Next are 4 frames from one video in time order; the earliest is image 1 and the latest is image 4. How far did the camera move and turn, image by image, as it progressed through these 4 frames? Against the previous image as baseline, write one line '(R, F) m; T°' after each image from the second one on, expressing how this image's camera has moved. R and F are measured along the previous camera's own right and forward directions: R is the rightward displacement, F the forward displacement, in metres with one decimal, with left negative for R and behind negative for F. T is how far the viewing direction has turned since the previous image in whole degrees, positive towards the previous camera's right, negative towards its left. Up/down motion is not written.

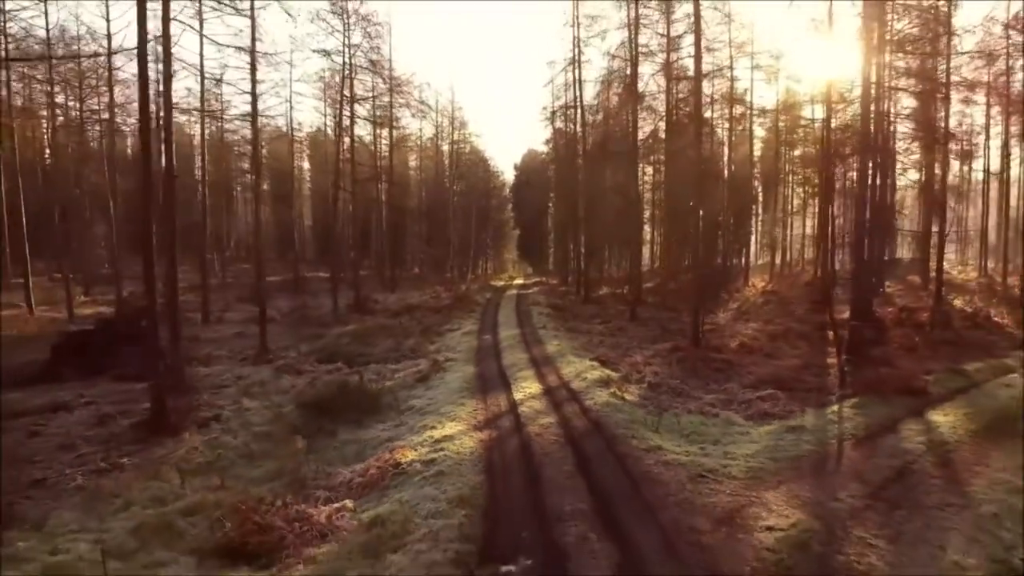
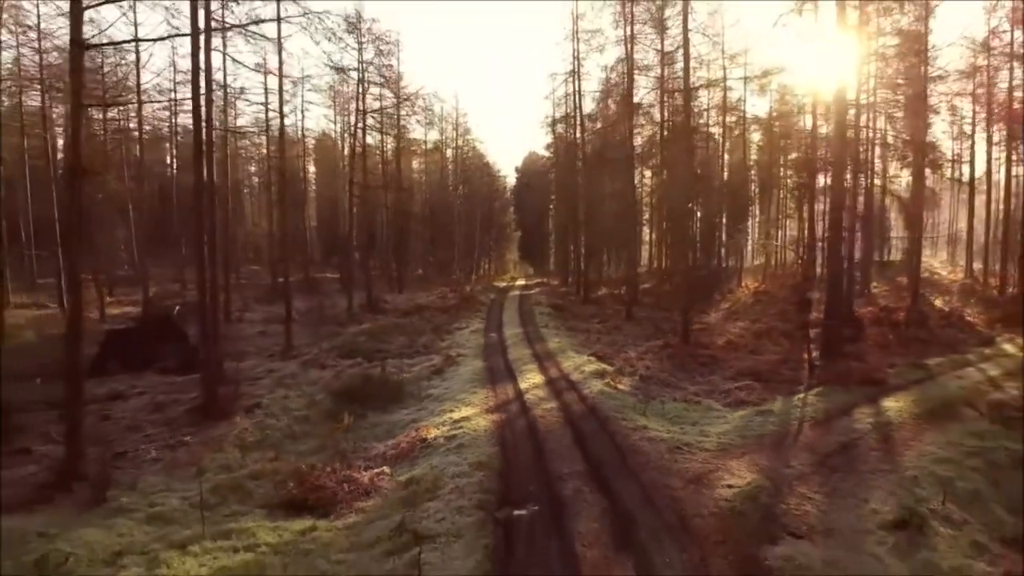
(-0.2, -1.6) m; 0°
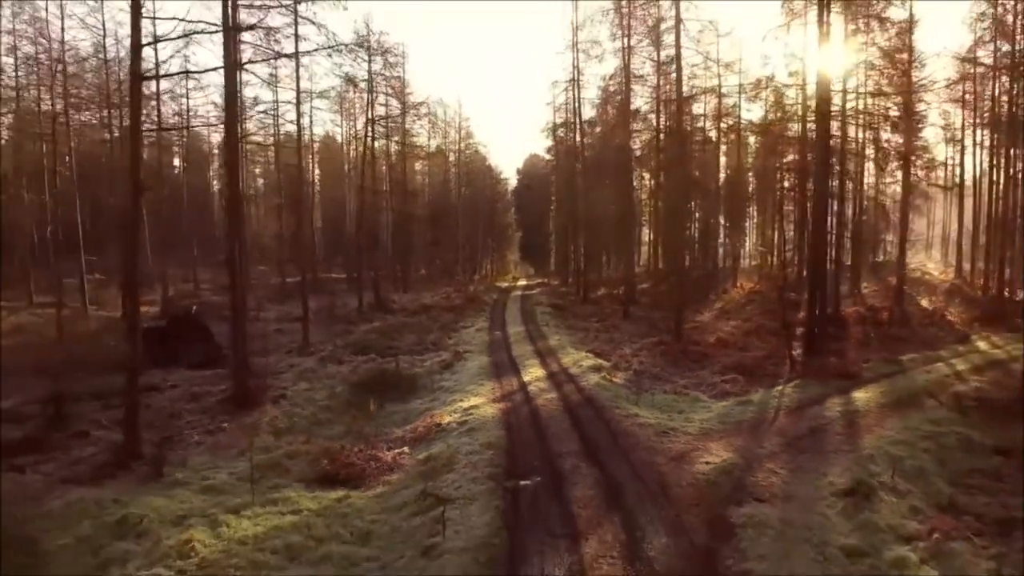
(-0.1, -1.2) m; 0°
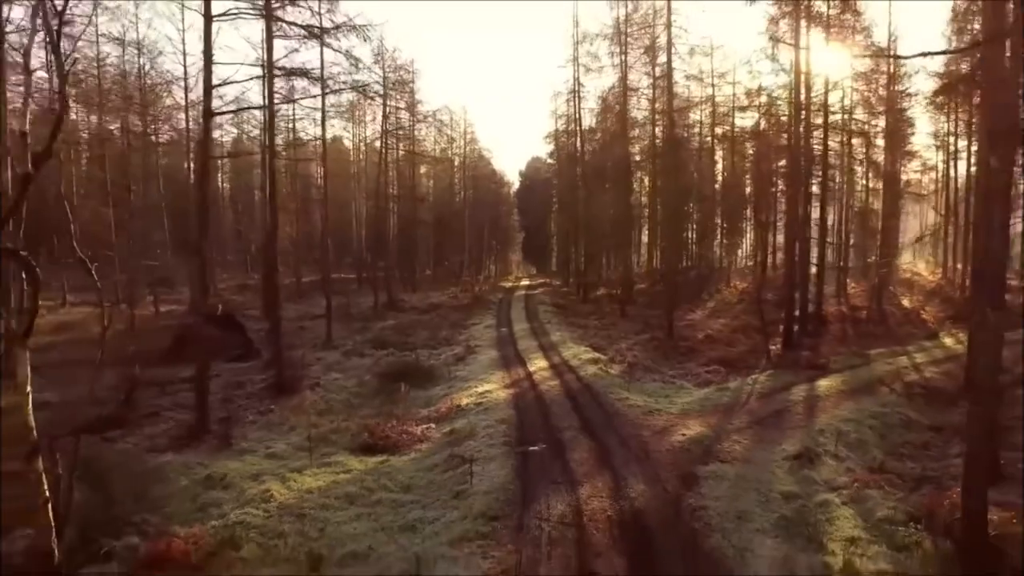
(-0.2, -1.9) m; 0°
